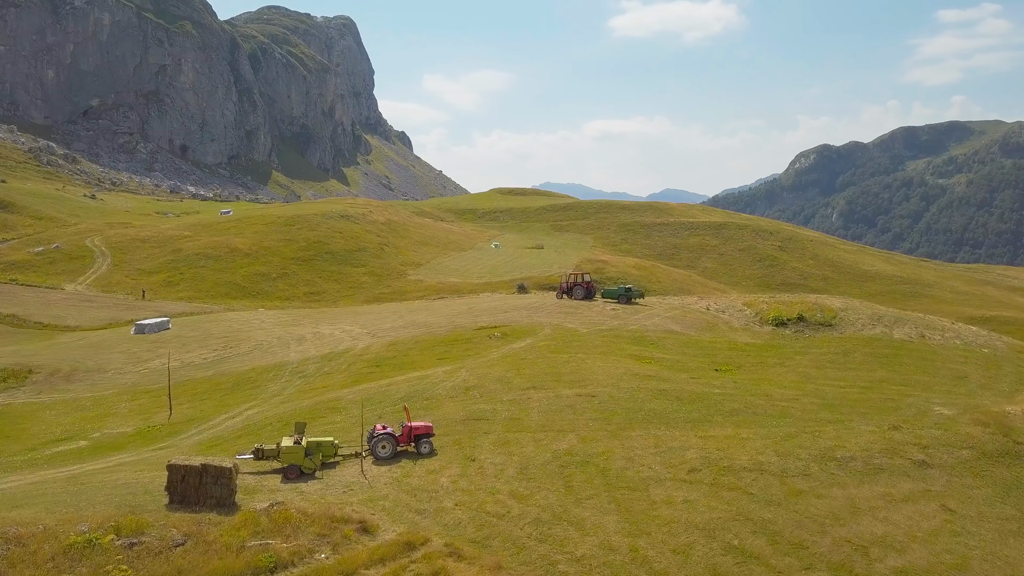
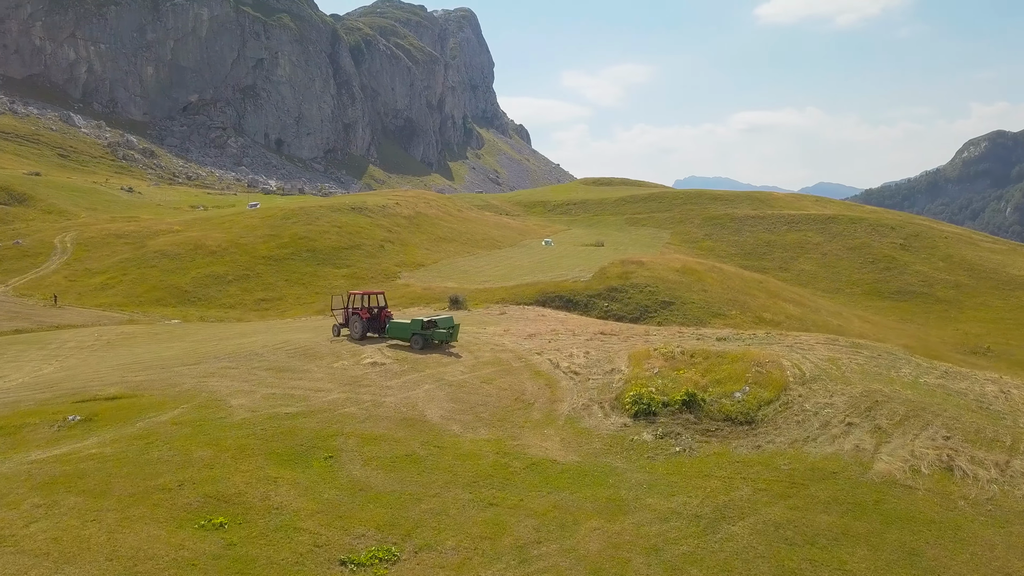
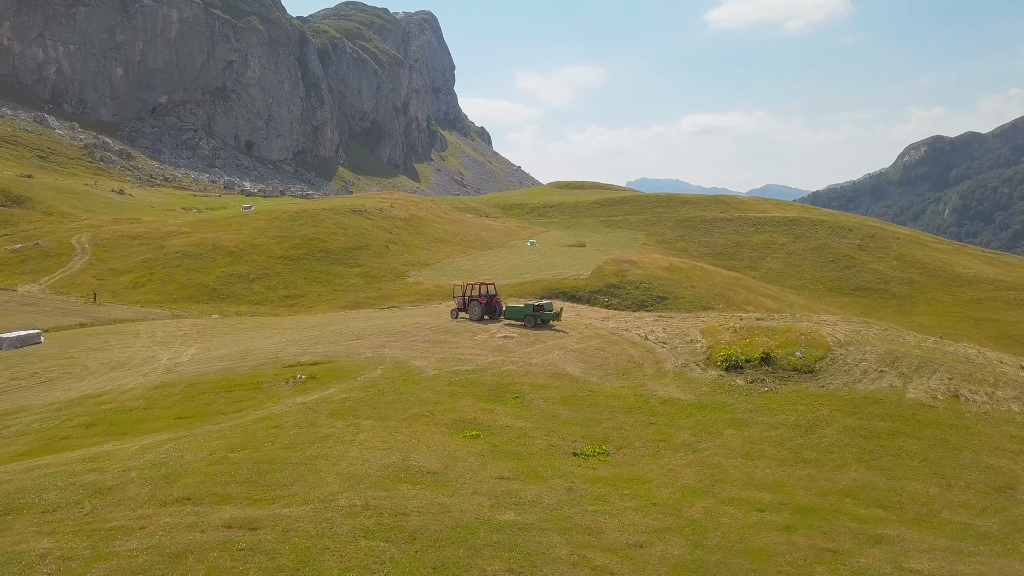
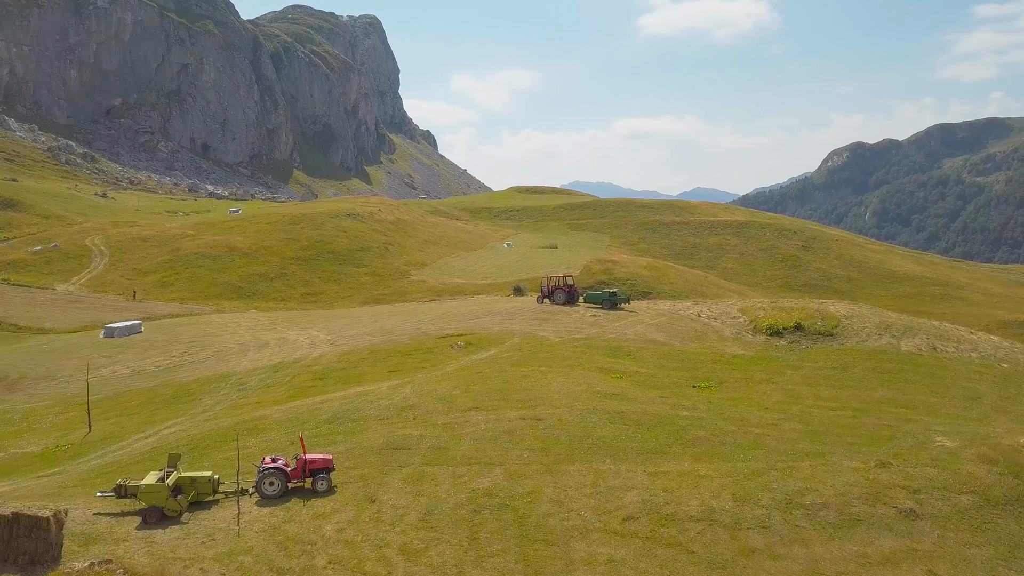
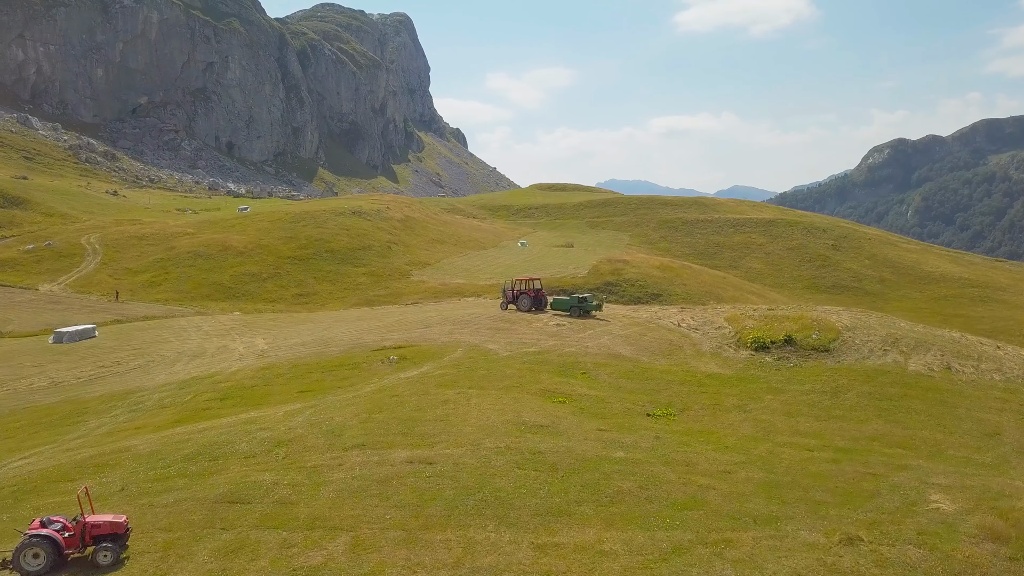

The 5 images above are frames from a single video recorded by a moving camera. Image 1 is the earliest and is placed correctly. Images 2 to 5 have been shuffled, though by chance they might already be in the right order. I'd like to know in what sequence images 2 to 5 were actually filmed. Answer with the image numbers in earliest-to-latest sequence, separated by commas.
4, 5, 3, 2
